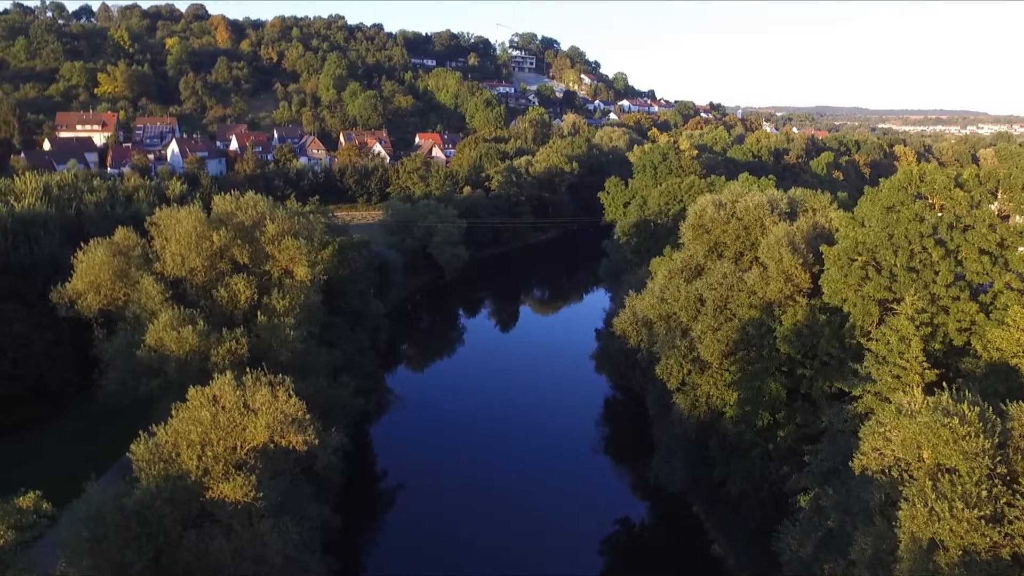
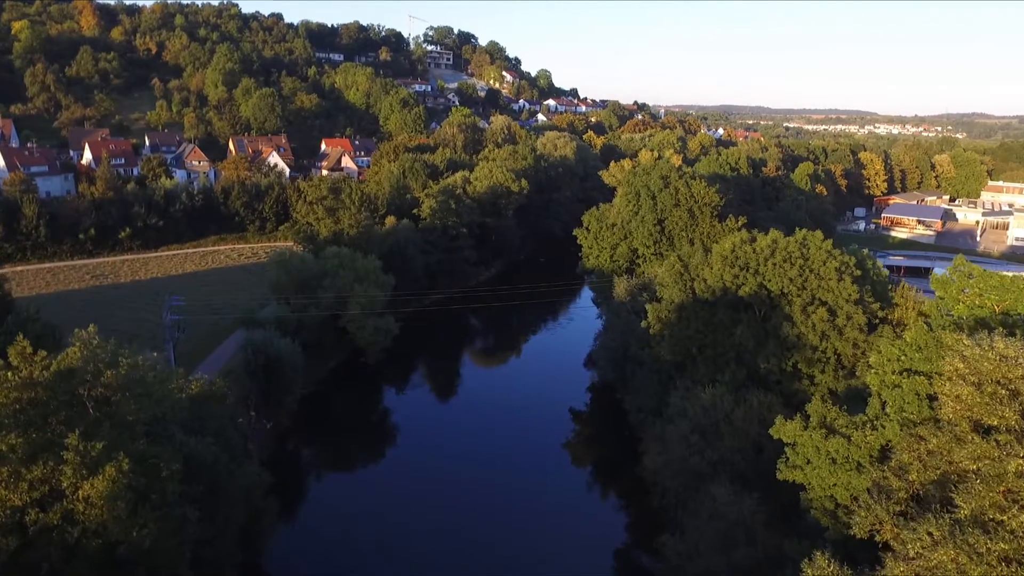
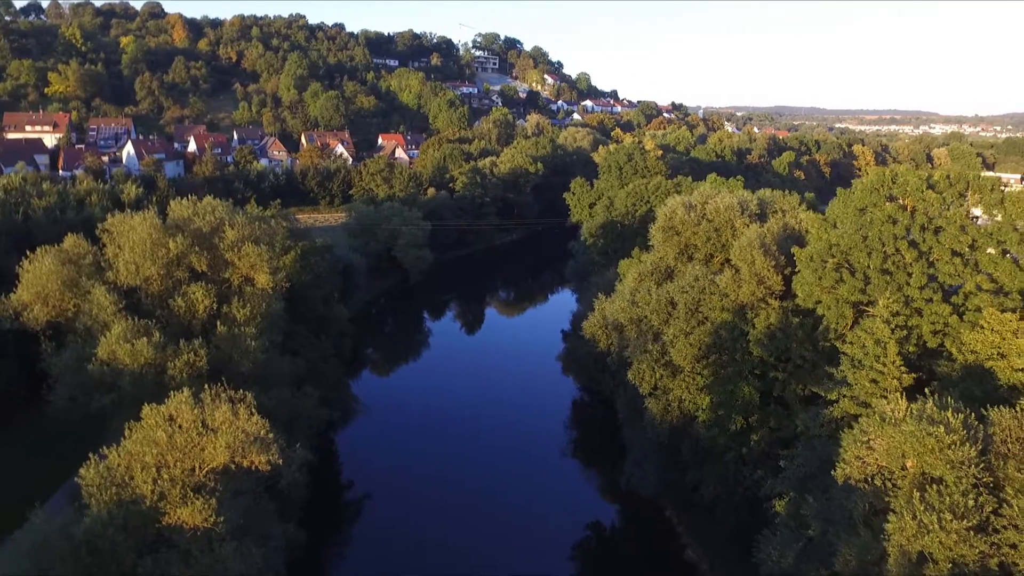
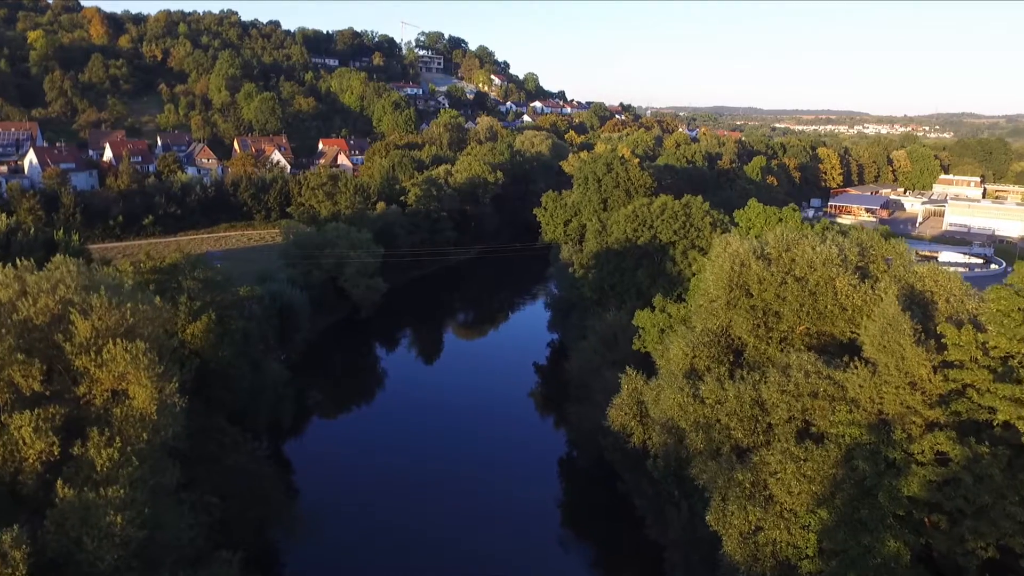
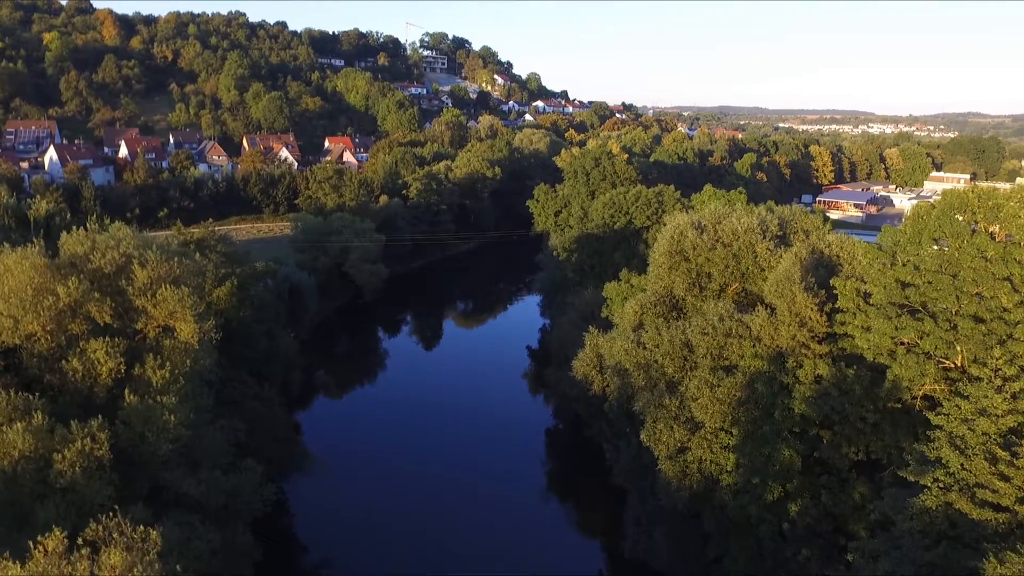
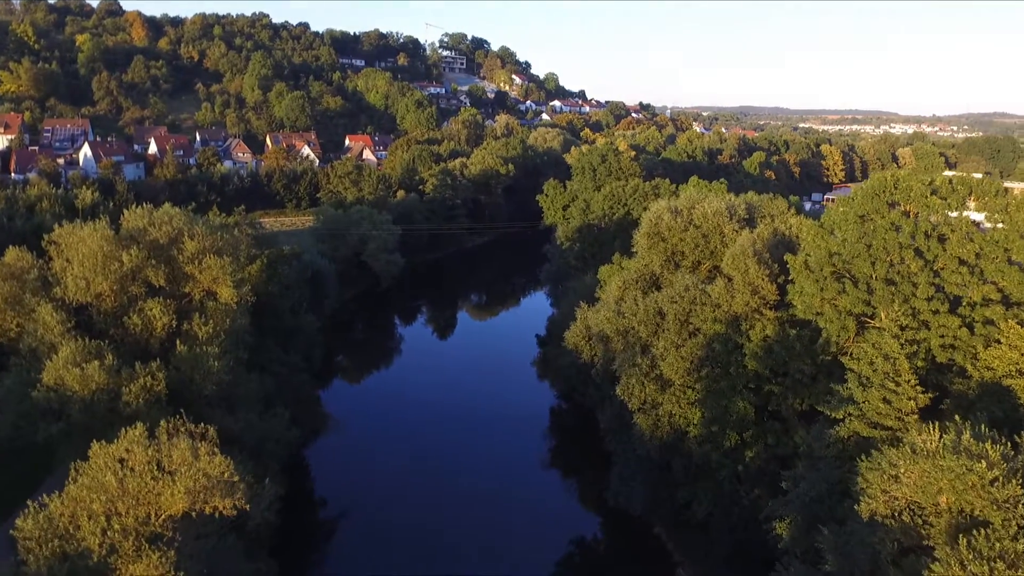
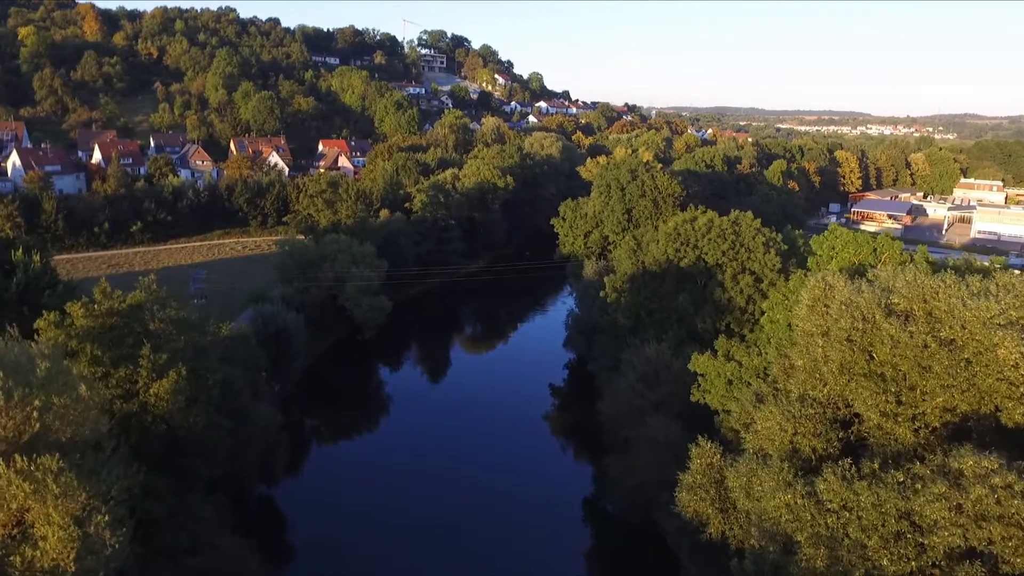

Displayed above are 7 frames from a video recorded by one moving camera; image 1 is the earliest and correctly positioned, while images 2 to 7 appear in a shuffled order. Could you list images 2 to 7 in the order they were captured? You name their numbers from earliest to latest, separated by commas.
3, 6, 5, 4, 7, 2
